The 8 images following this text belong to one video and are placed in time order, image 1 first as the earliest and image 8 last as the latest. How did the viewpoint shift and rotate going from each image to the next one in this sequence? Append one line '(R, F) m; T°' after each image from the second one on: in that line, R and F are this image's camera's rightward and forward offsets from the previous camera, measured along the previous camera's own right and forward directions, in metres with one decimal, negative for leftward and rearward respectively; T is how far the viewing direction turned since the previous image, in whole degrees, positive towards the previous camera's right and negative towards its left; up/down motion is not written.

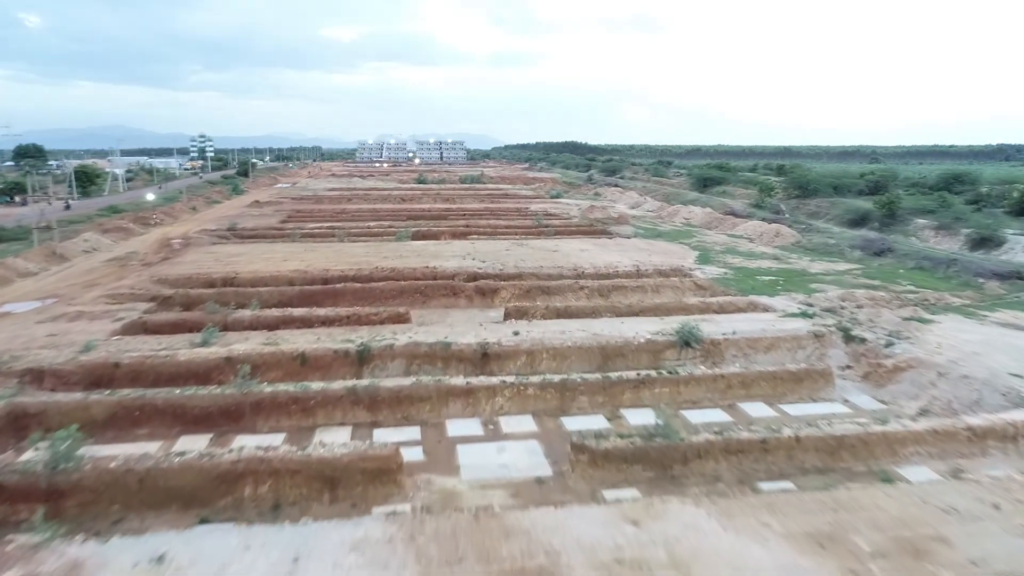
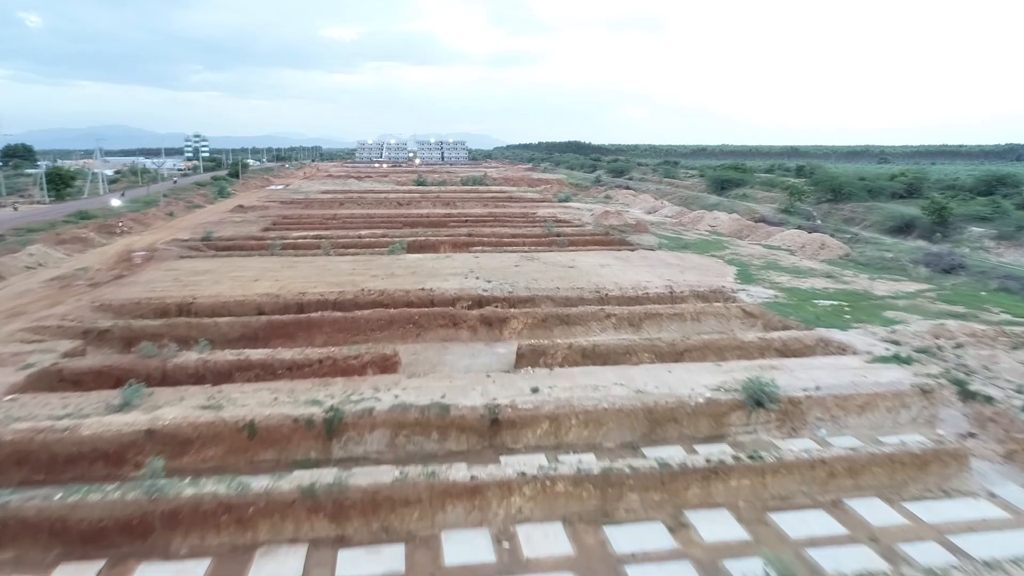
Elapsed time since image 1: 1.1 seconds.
(-0.2, +2.1) m; 0°
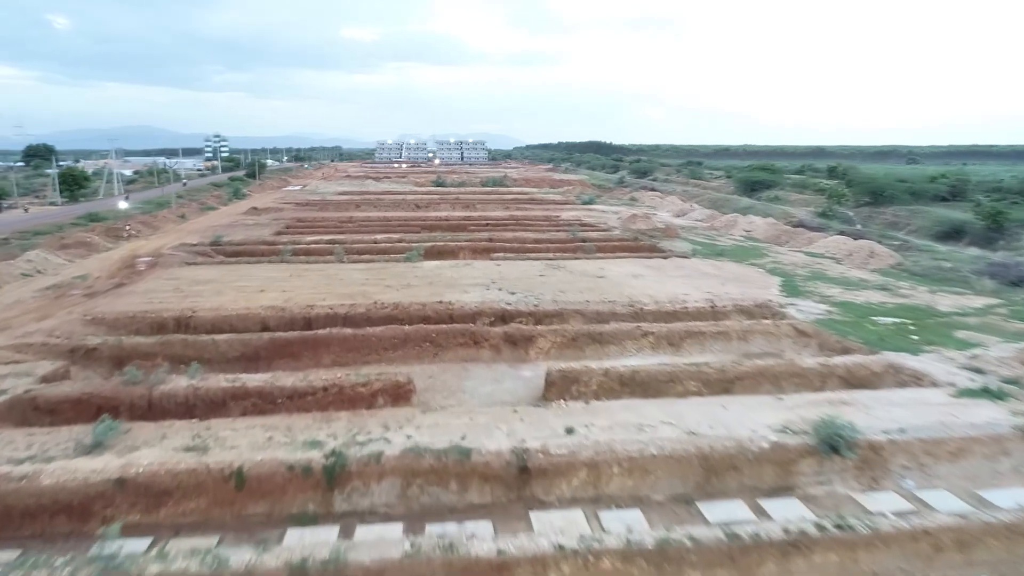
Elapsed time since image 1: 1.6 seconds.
(-0.1, +1.0) m; -1°
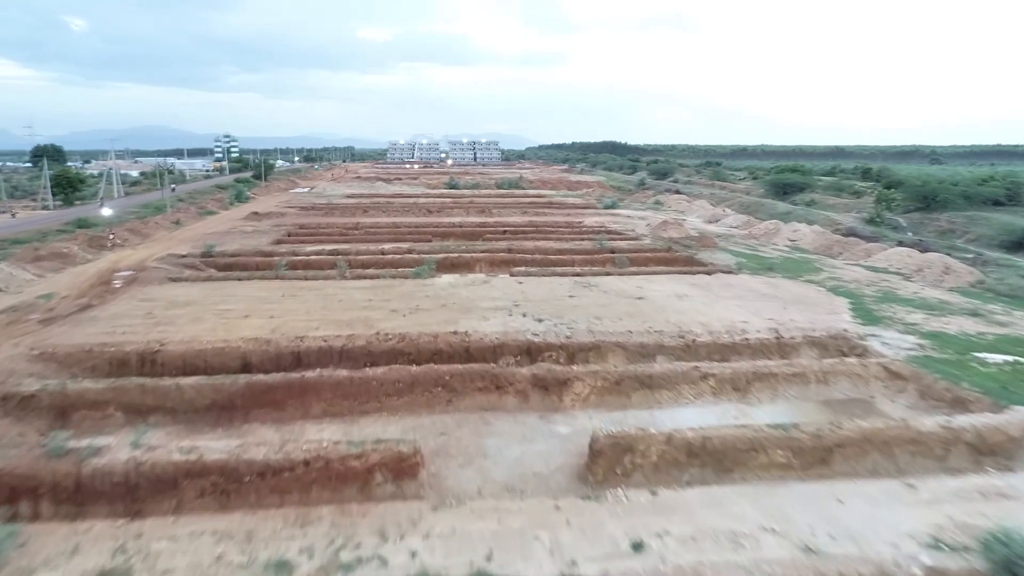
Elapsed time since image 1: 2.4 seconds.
(-0.2, +1.7) m; -1°
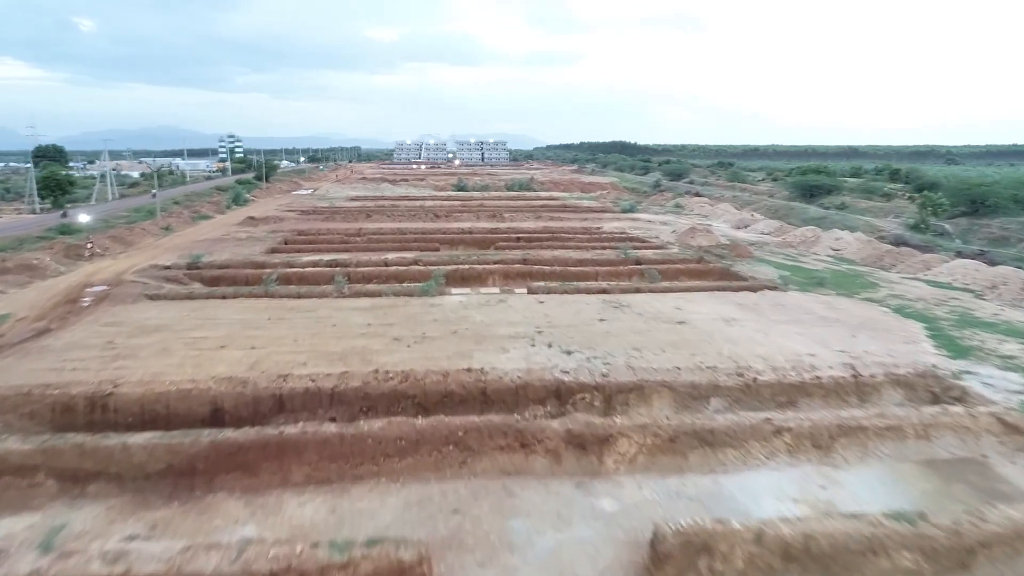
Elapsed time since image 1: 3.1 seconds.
(-0.2, +1.5) m; -1°
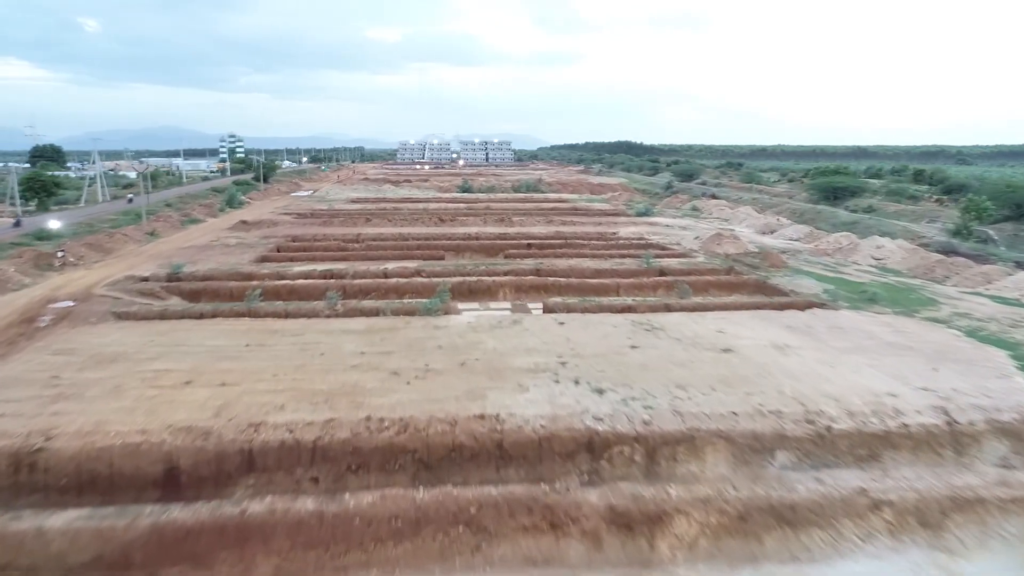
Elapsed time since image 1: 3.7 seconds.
(-0.2, +1.3) m; 0°
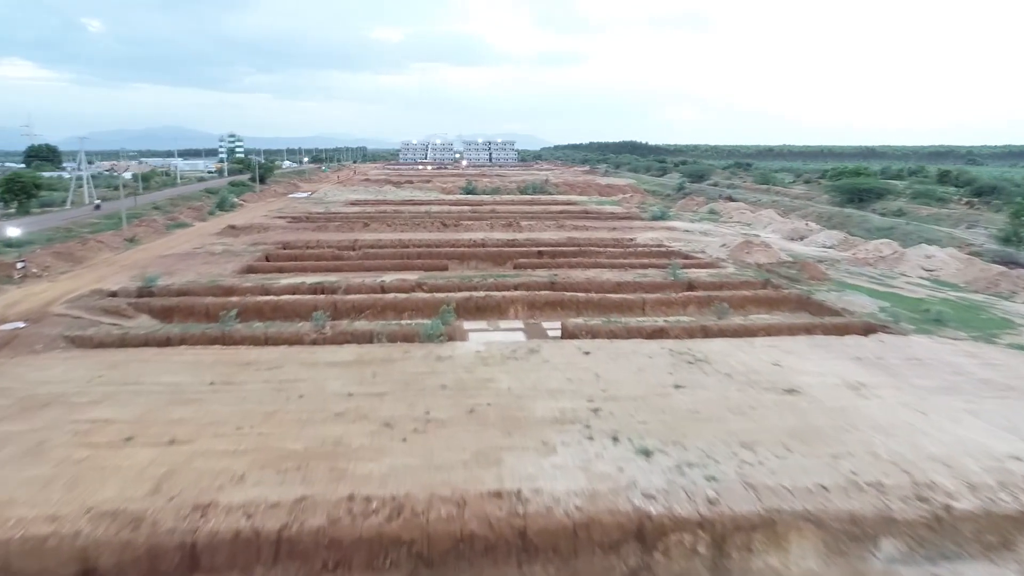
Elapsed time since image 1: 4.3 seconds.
(-0.2, +1.4) m; 0°
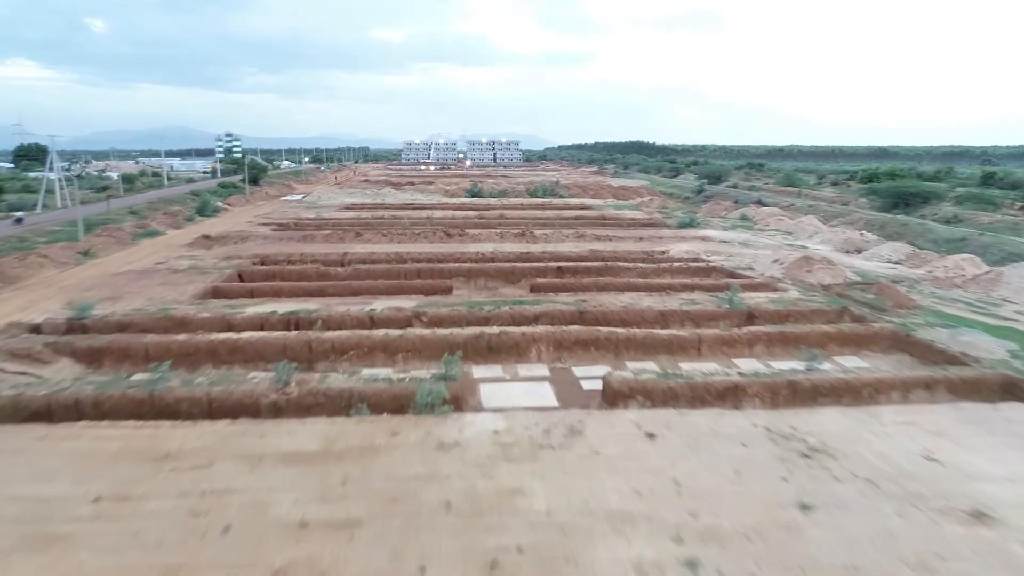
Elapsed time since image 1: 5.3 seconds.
(-0.2, +2.3) m; 0°
